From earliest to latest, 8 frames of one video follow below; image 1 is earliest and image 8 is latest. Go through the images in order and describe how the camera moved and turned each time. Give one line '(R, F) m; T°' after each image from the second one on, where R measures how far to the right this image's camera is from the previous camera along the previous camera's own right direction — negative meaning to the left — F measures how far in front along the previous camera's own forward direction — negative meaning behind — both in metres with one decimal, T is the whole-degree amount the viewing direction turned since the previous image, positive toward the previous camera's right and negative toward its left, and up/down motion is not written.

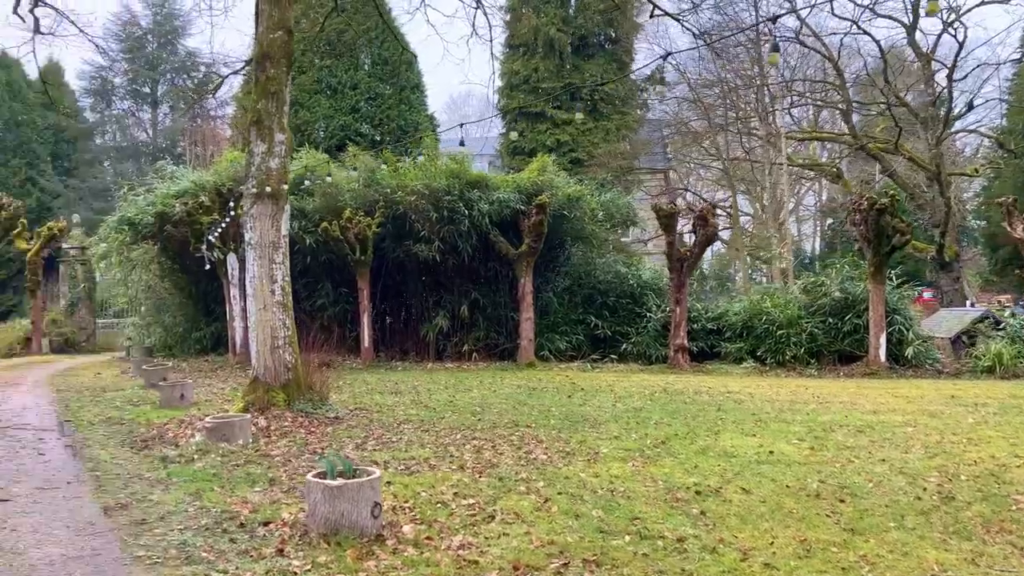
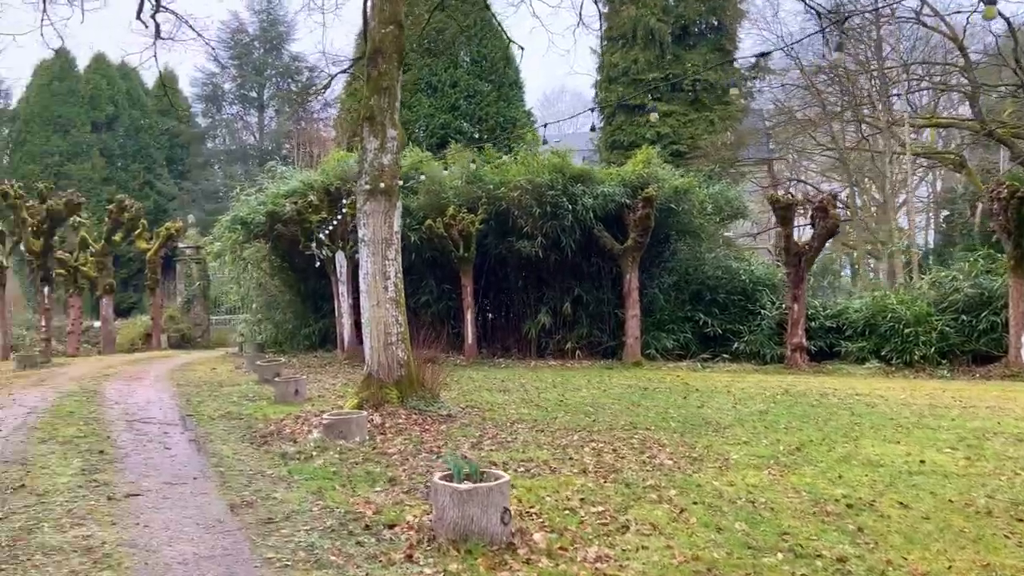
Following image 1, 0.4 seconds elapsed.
(-0.2, +0.3) m; -6°
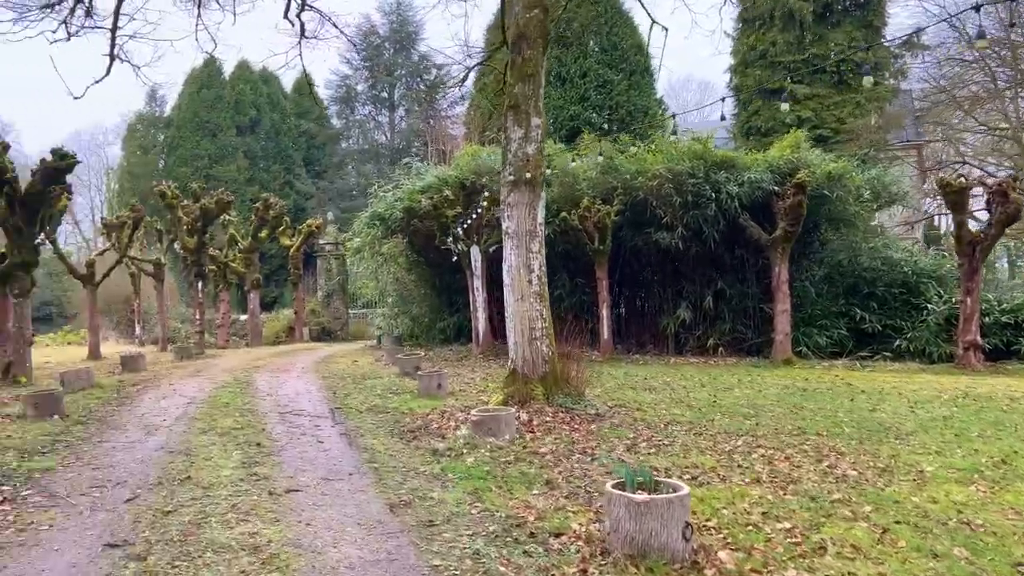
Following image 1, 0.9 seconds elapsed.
(-0.3, +0.3) m; -9°
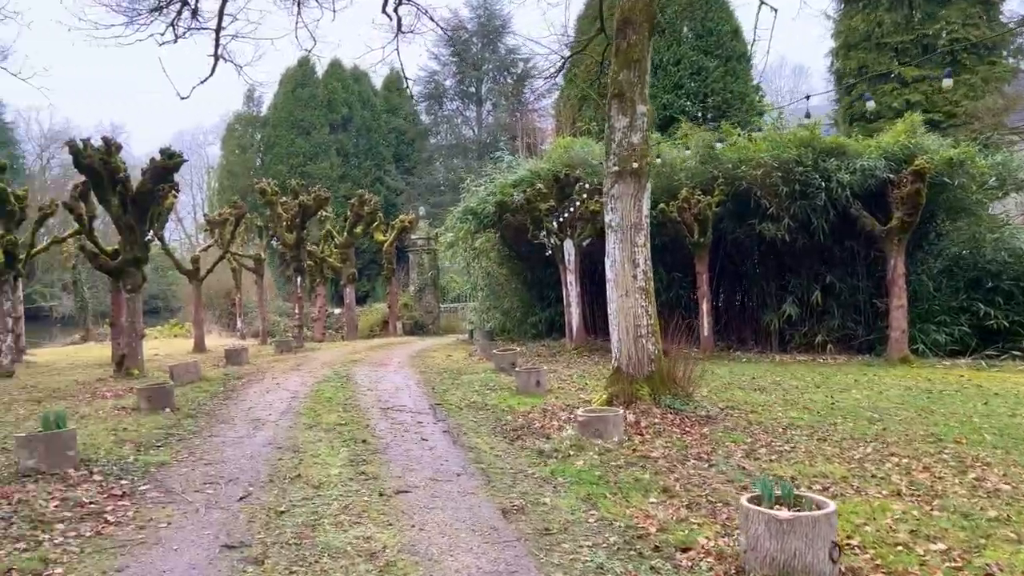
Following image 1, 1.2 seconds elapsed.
(-0.2, +0.2) m; -6°
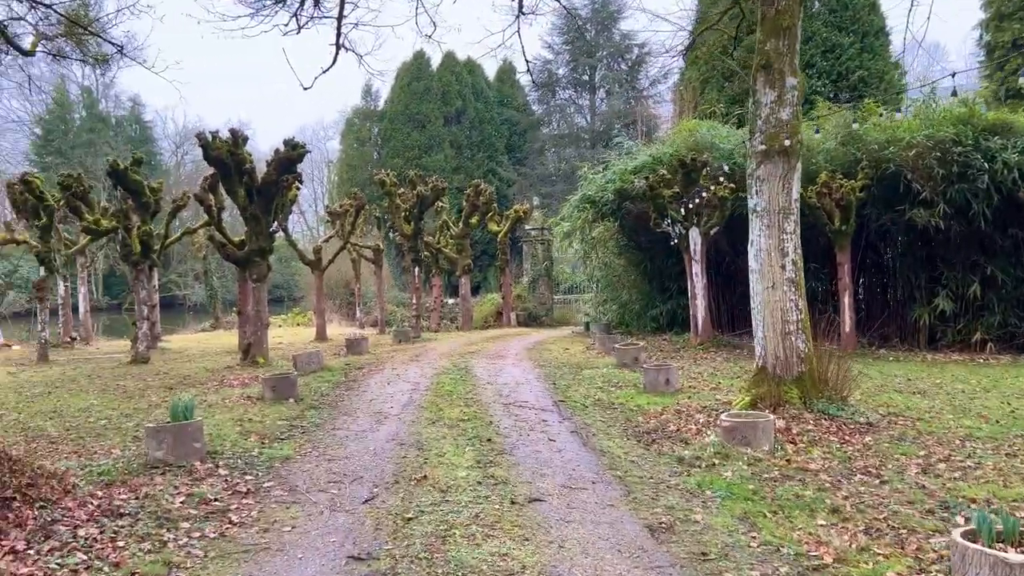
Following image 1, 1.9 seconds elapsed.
(-0.2, +0.5) m; -8°
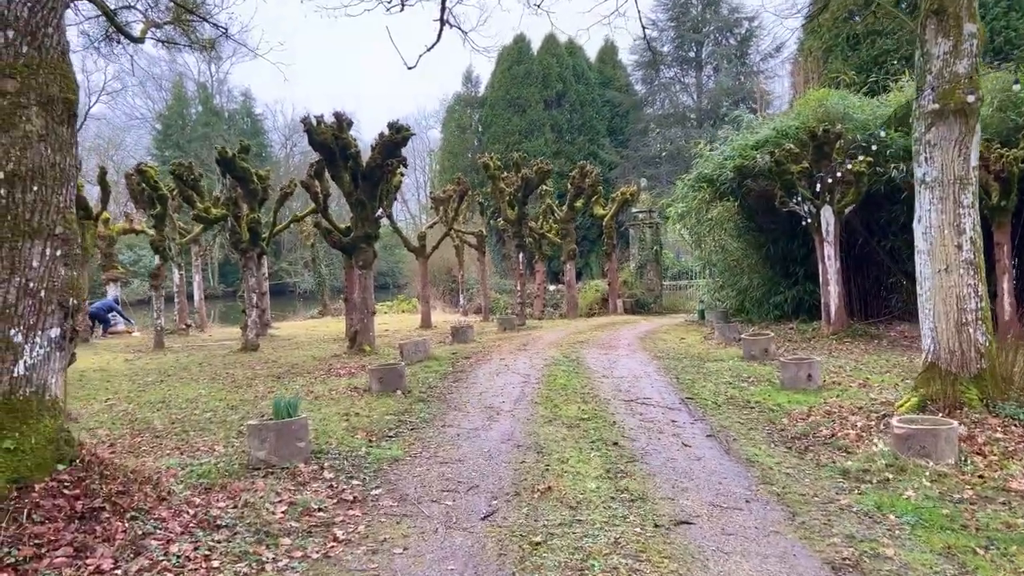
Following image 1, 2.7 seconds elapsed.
(-0.2, +0.7) m; -7°
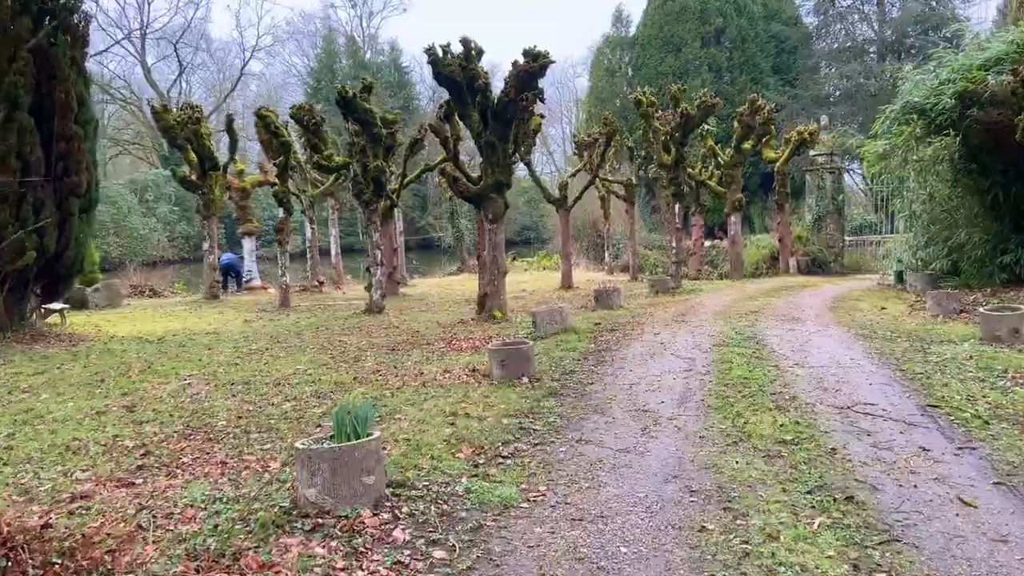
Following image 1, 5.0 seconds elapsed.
(-0.1, +1.9) m; -10°
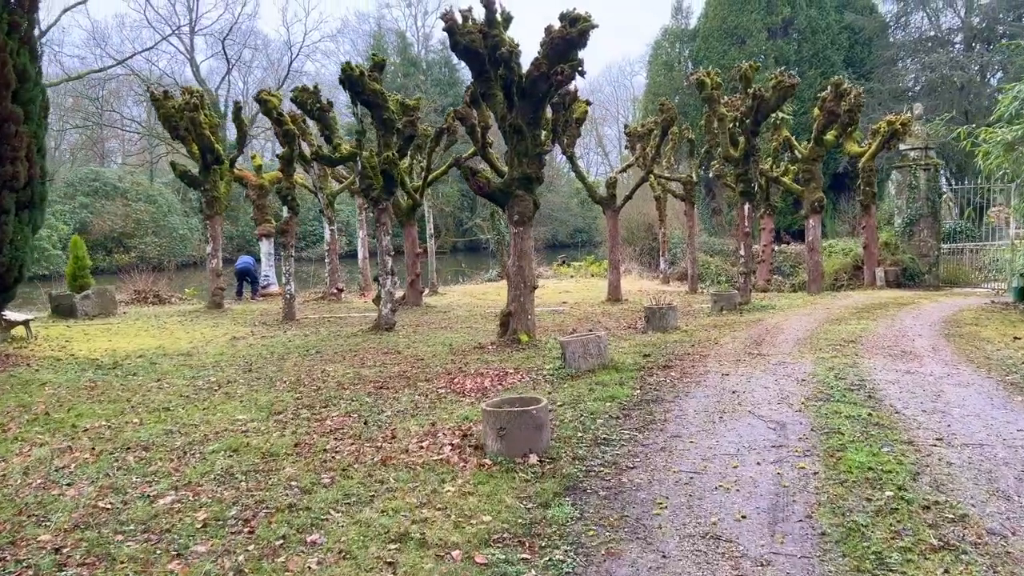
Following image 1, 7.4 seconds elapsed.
(+0.3, +2.0) m; -4°
